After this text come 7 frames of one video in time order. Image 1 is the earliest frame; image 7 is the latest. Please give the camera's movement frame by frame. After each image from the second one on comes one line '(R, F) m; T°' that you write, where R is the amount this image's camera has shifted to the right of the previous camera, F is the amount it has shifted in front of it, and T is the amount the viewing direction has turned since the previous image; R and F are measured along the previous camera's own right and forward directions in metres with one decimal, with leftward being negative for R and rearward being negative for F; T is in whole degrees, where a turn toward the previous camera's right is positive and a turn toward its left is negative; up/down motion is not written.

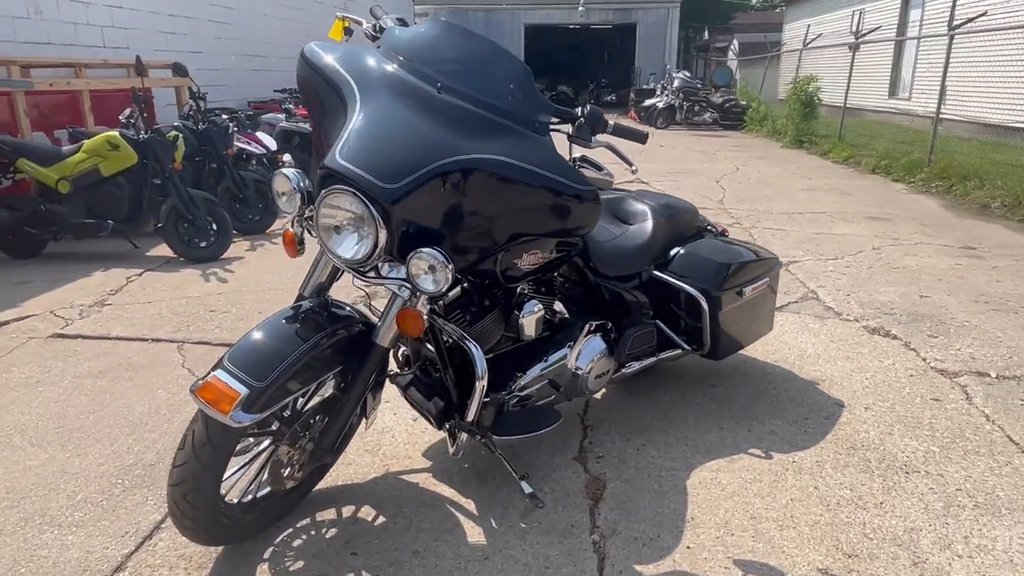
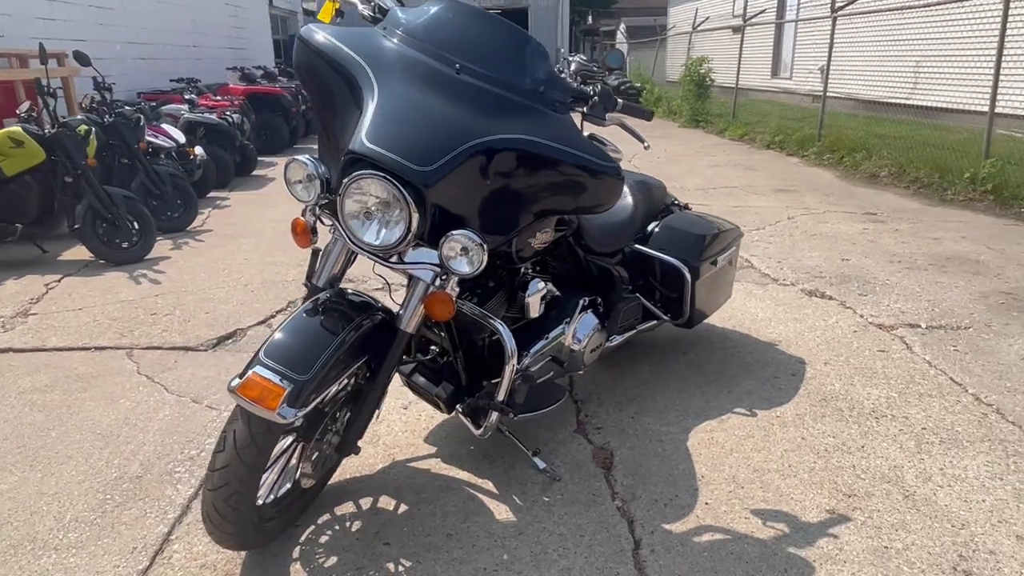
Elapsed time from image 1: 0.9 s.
(-0.4, 0.0) m; +8°
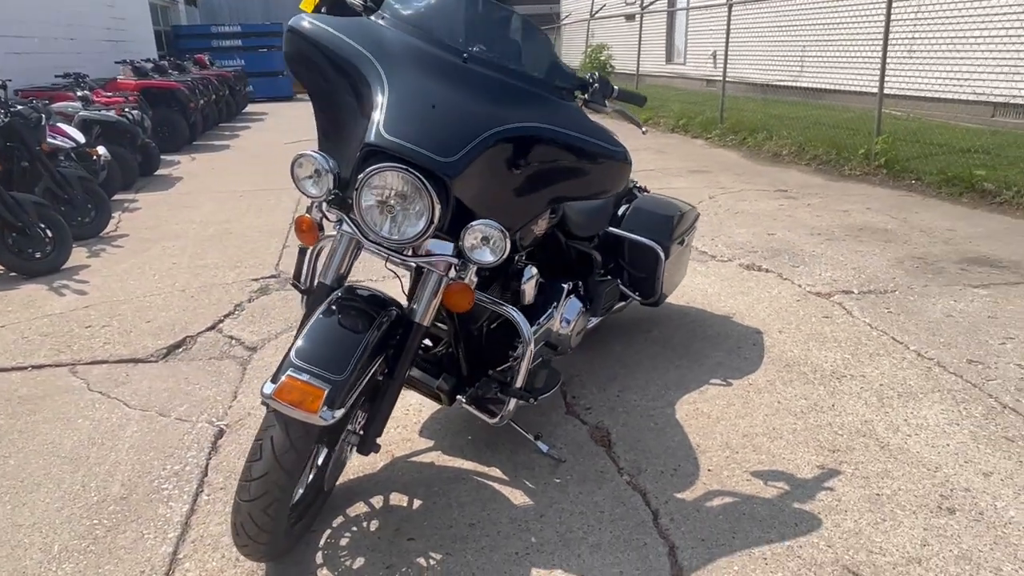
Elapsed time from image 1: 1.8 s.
(-0.4, 0.0) m; +8°
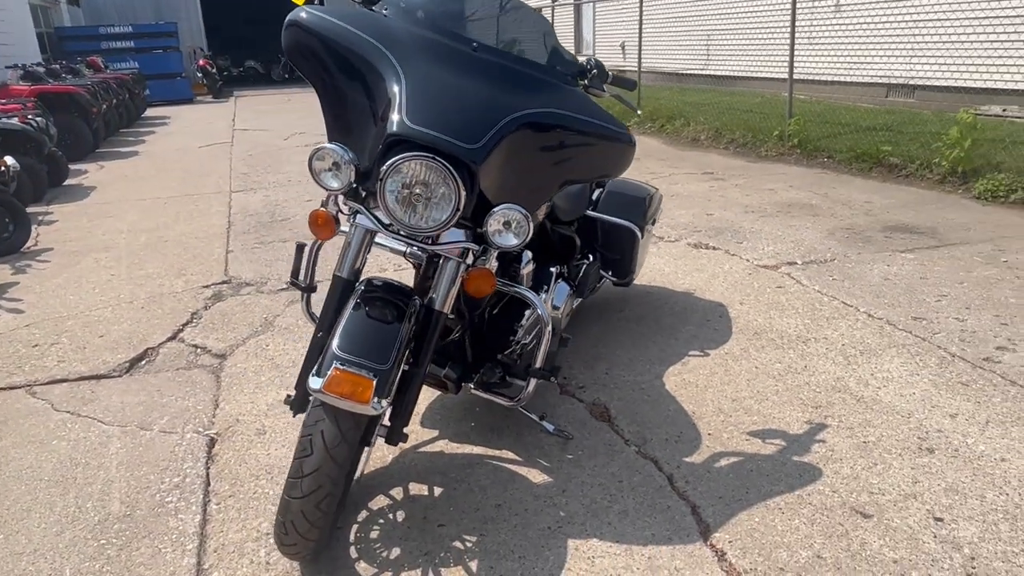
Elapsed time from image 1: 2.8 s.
(-0.4, 0.0) m; +7°
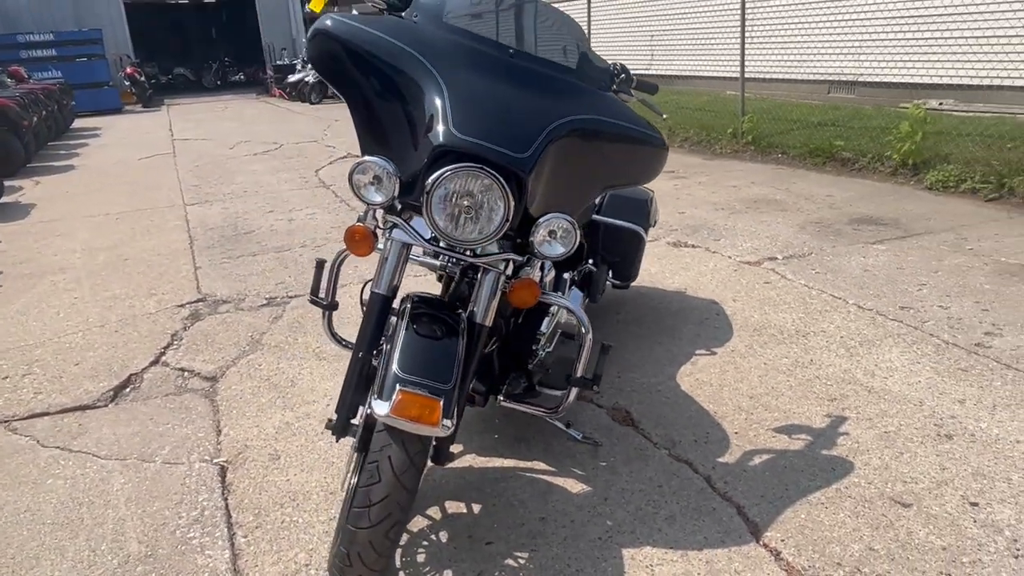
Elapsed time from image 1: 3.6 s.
(-0.3, +0.1) m; +5°
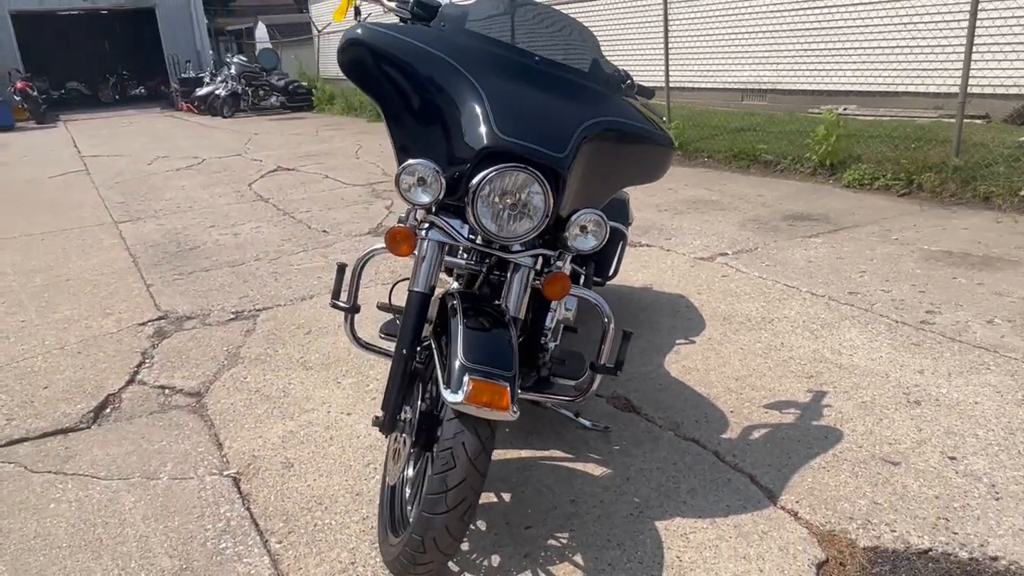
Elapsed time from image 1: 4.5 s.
(-0.4, -0.1) m; +7°
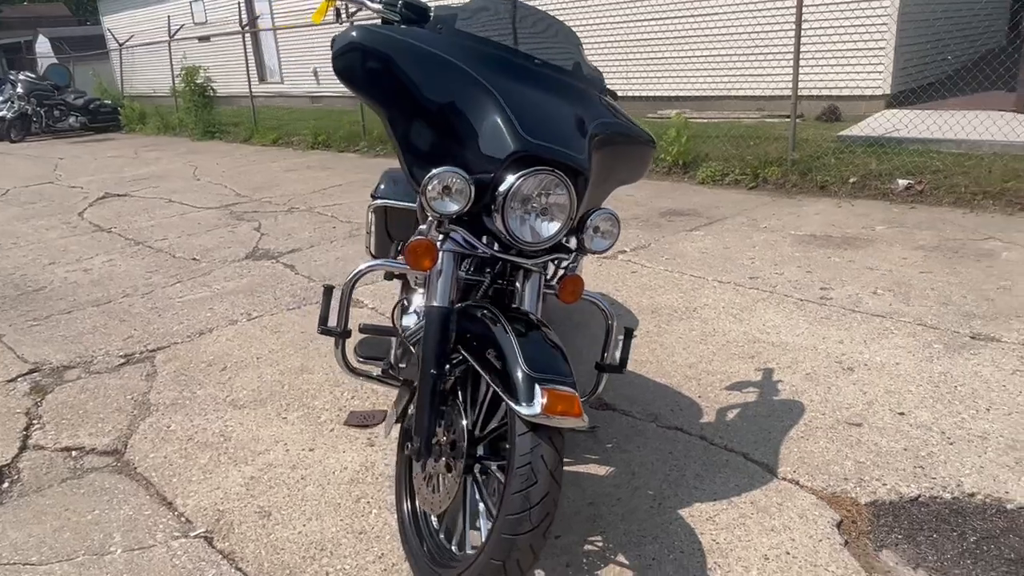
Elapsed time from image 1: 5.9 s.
(-0.6, +0.1) m; +14°
